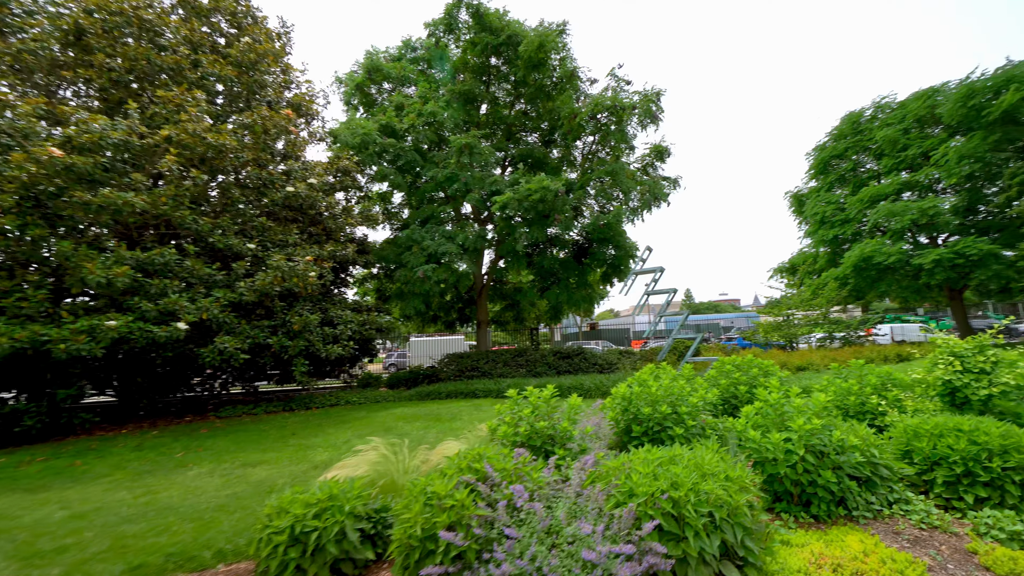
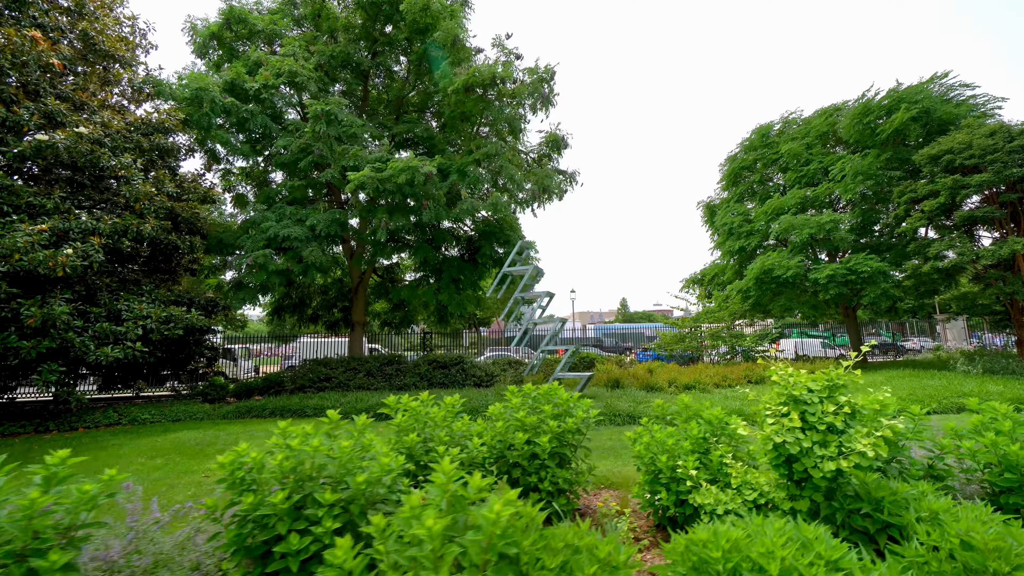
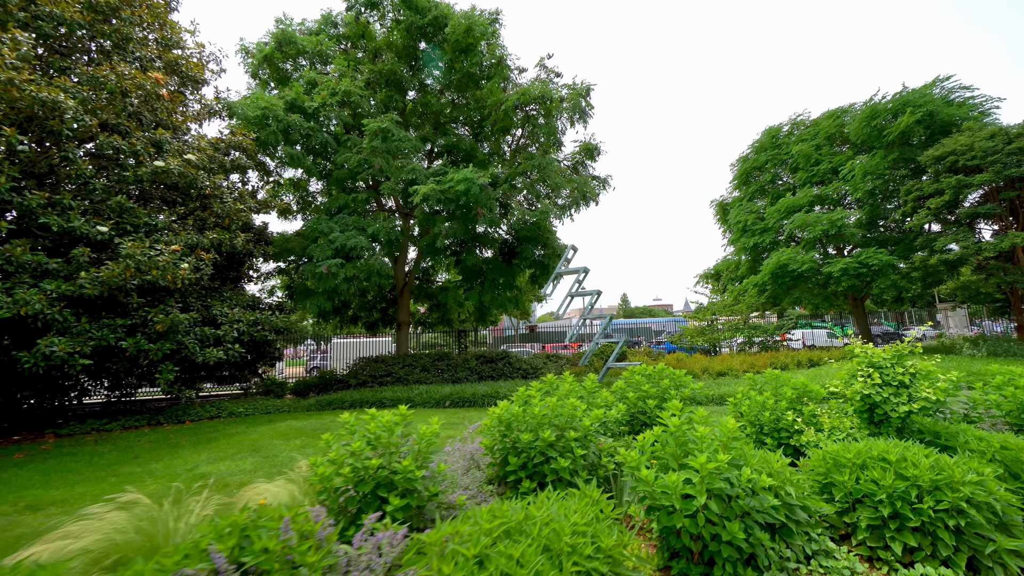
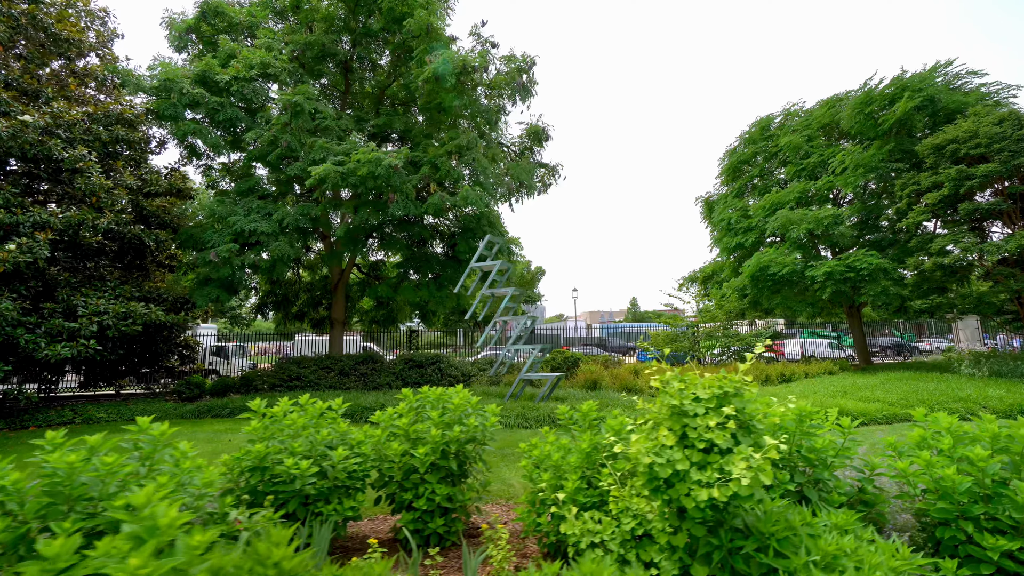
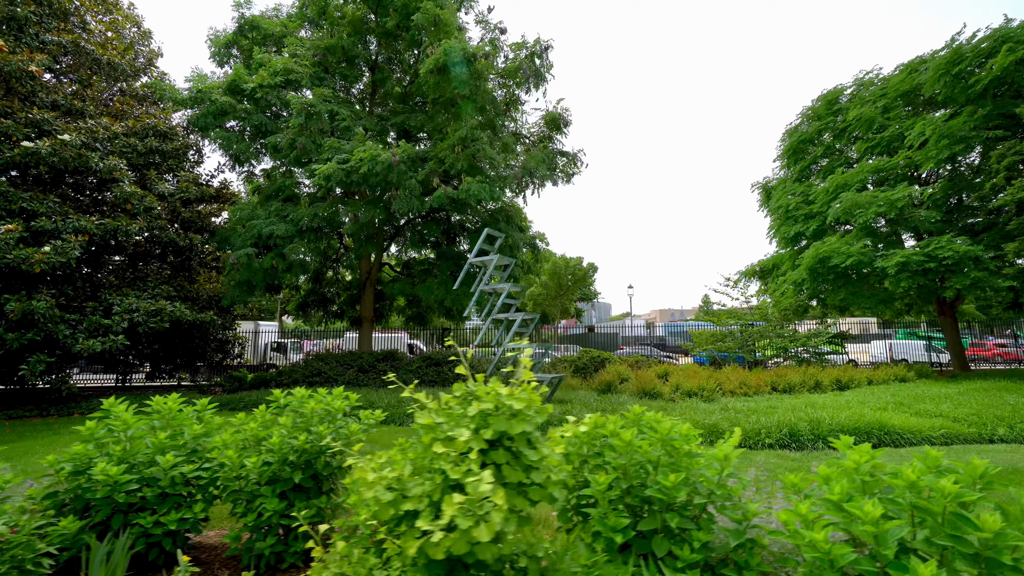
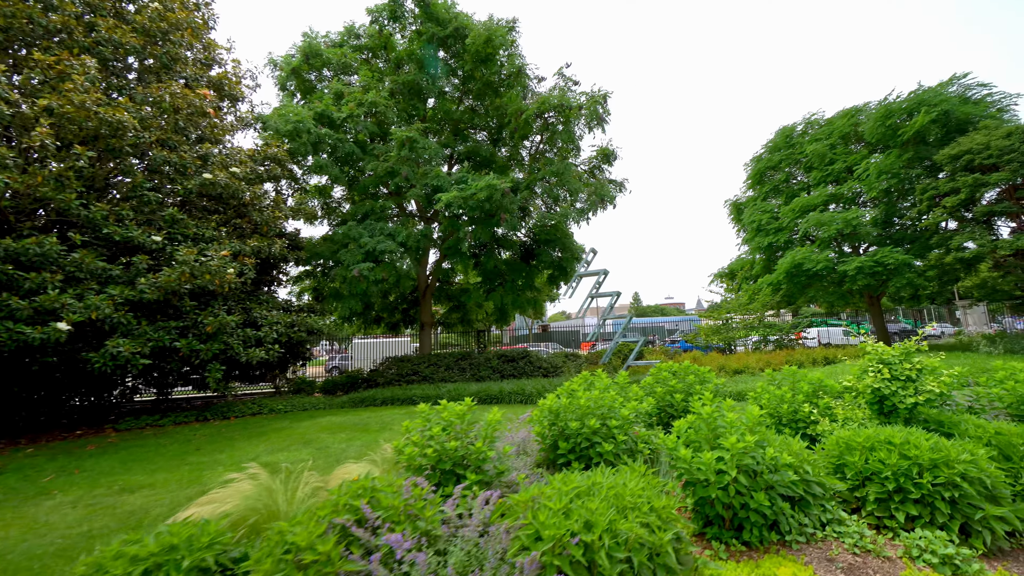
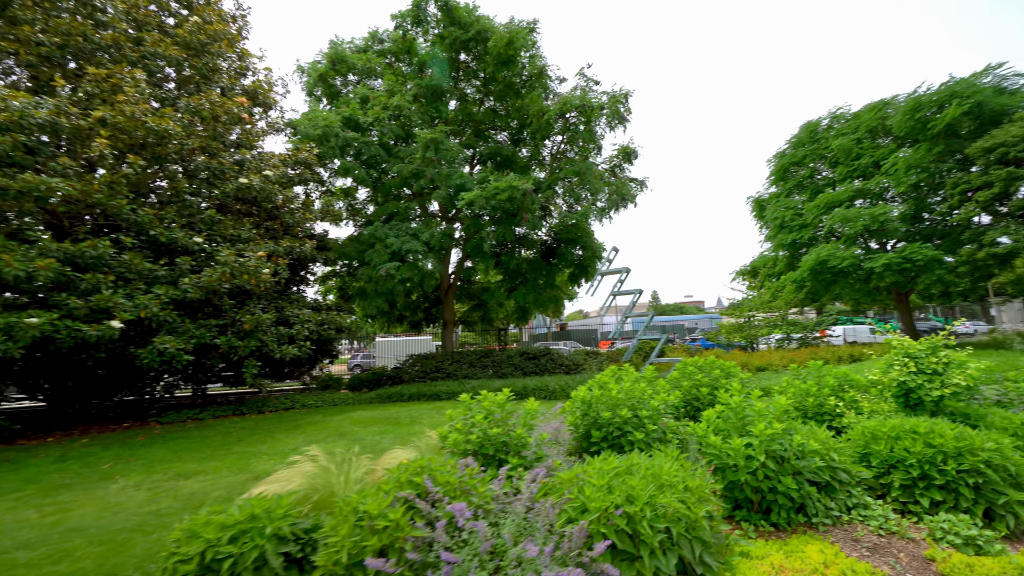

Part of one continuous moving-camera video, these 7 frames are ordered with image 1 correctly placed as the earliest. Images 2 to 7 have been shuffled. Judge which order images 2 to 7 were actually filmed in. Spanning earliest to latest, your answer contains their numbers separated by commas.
7, 6, 3, 2, 4, 5
